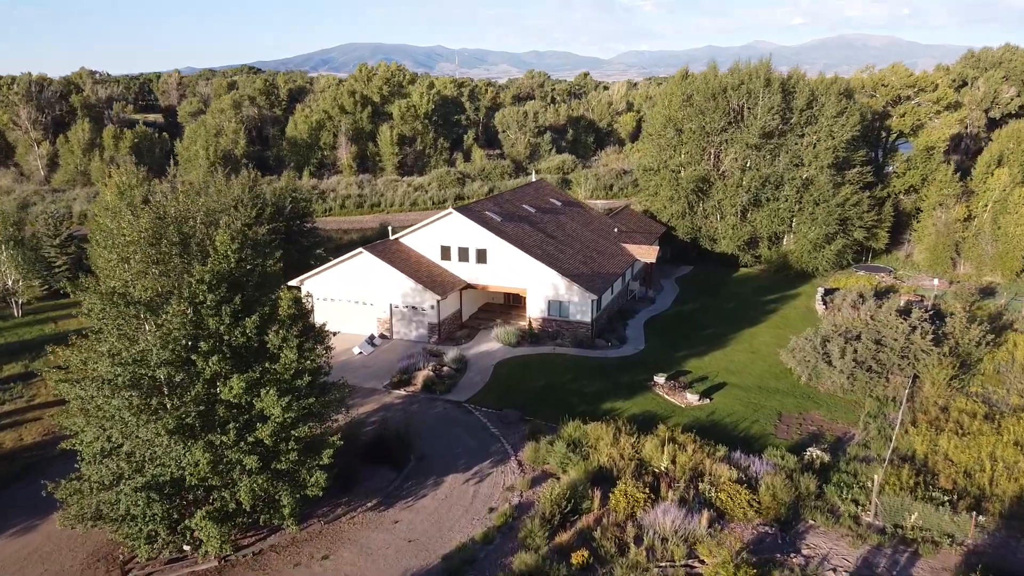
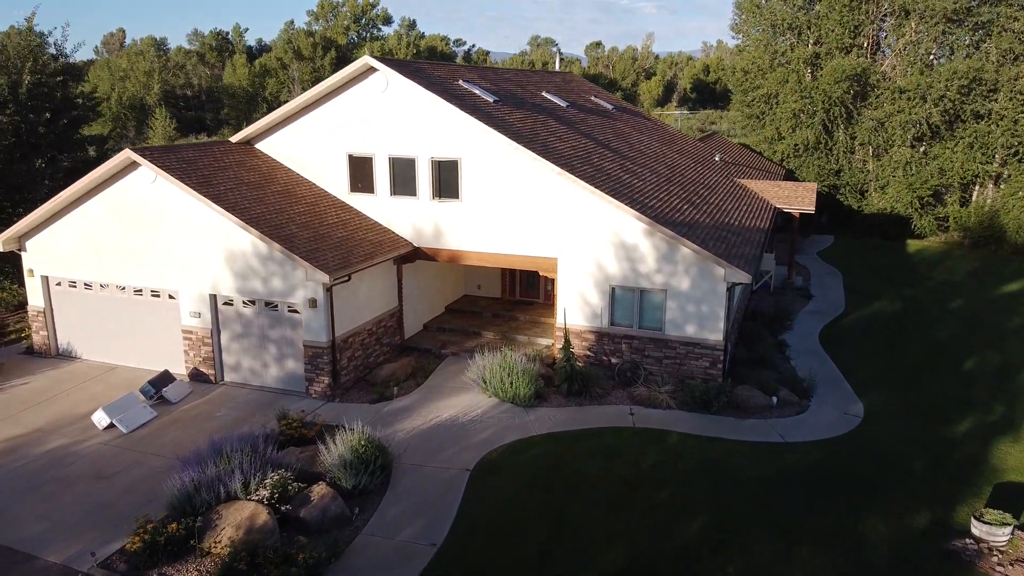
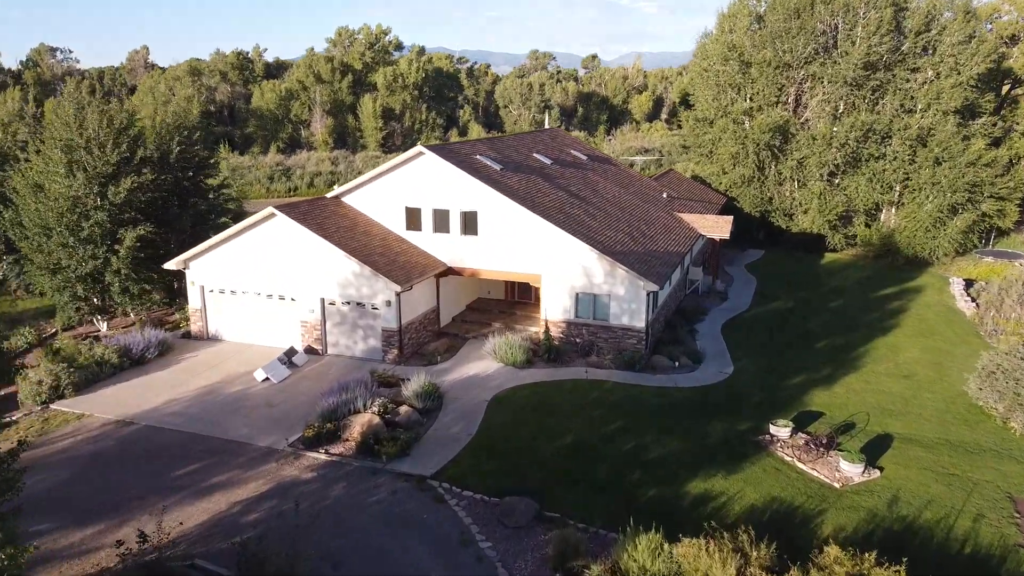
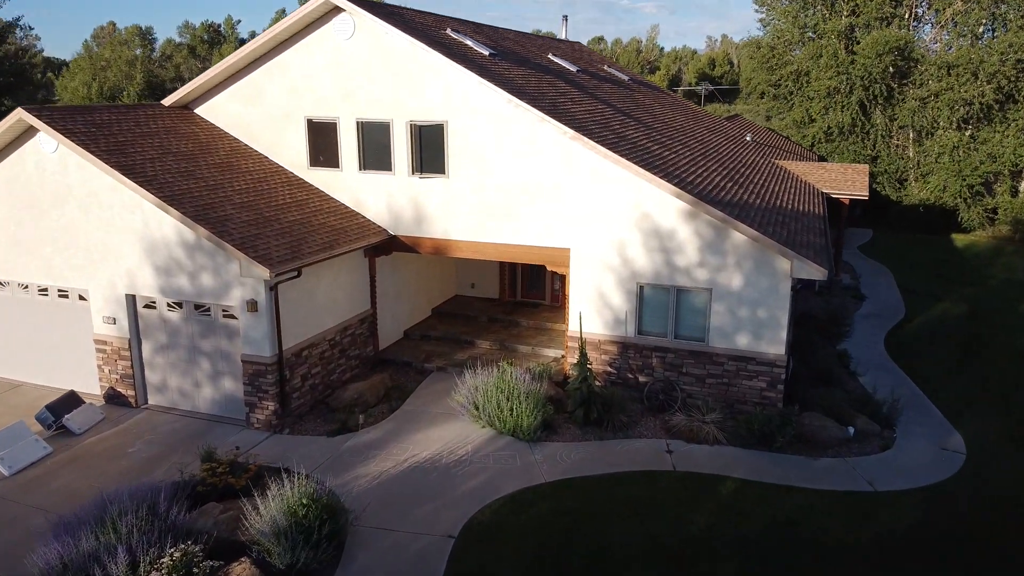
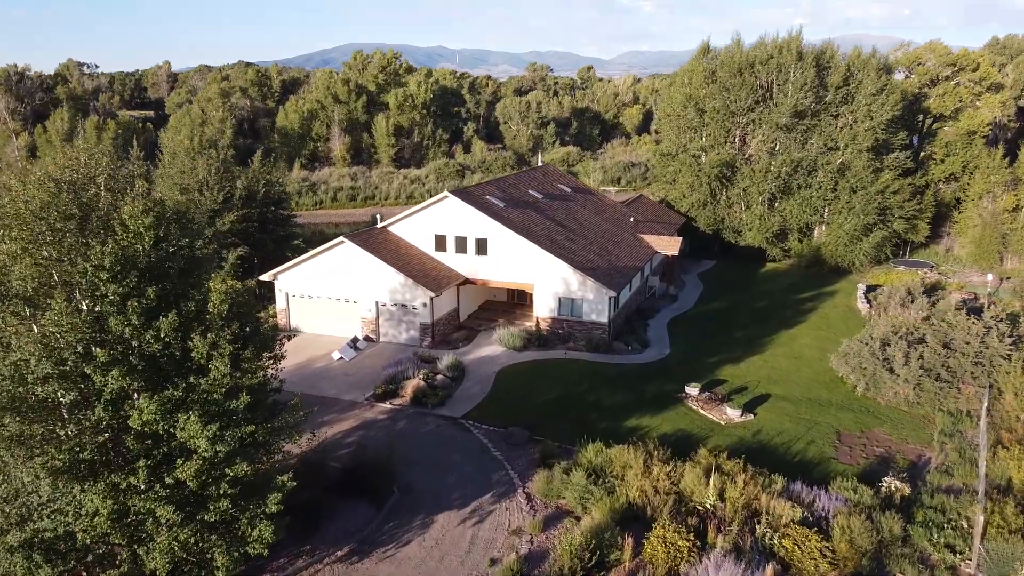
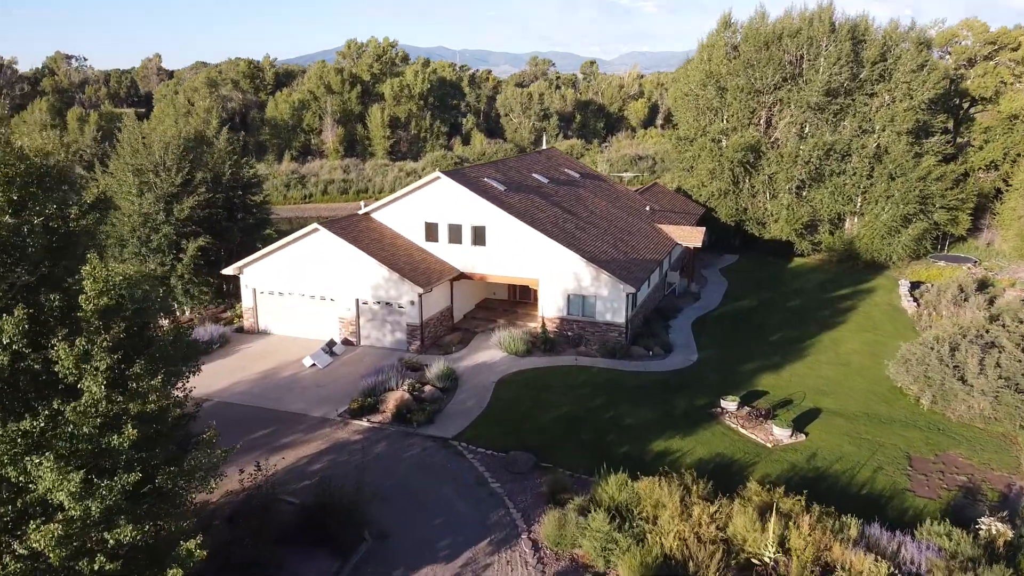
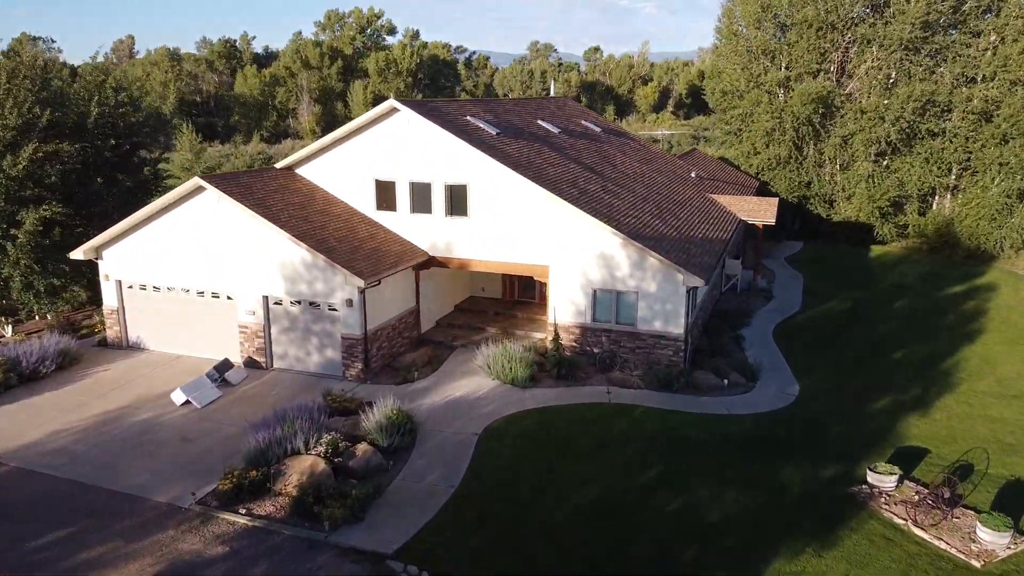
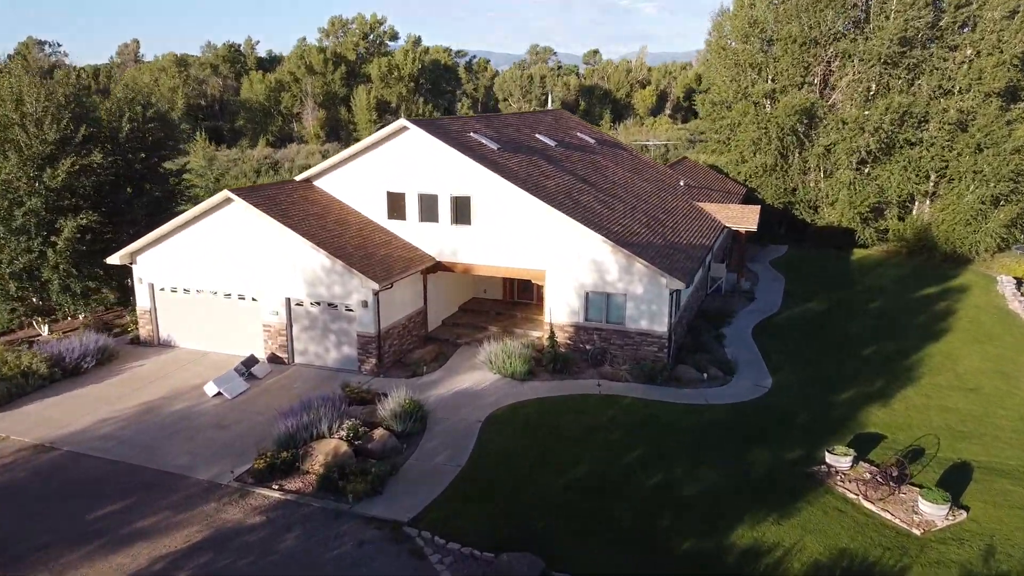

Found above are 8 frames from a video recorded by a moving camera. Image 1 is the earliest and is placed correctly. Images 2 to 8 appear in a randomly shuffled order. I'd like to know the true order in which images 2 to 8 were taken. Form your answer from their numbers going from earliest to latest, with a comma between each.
5, 6, 3, 8, 7, 2, 4
